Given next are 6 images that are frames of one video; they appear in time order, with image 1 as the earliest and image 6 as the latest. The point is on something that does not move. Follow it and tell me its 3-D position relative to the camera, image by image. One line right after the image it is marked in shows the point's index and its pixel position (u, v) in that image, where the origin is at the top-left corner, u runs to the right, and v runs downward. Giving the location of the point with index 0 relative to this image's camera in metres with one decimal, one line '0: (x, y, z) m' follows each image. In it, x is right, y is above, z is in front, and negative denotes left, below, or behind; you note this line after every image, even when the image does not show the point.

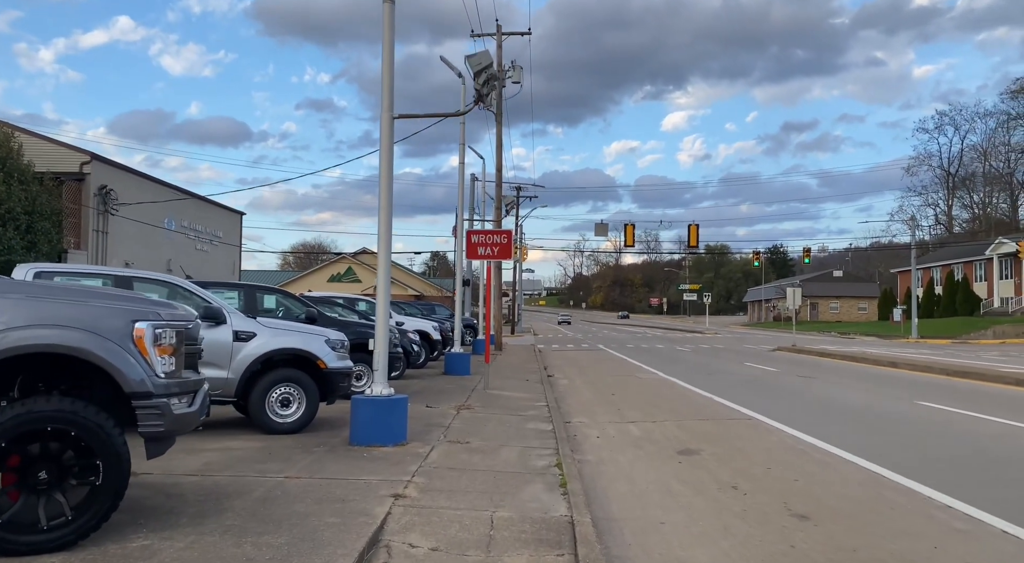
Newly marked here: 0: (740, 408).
0: (+4.1, -2.3, +14.3) m
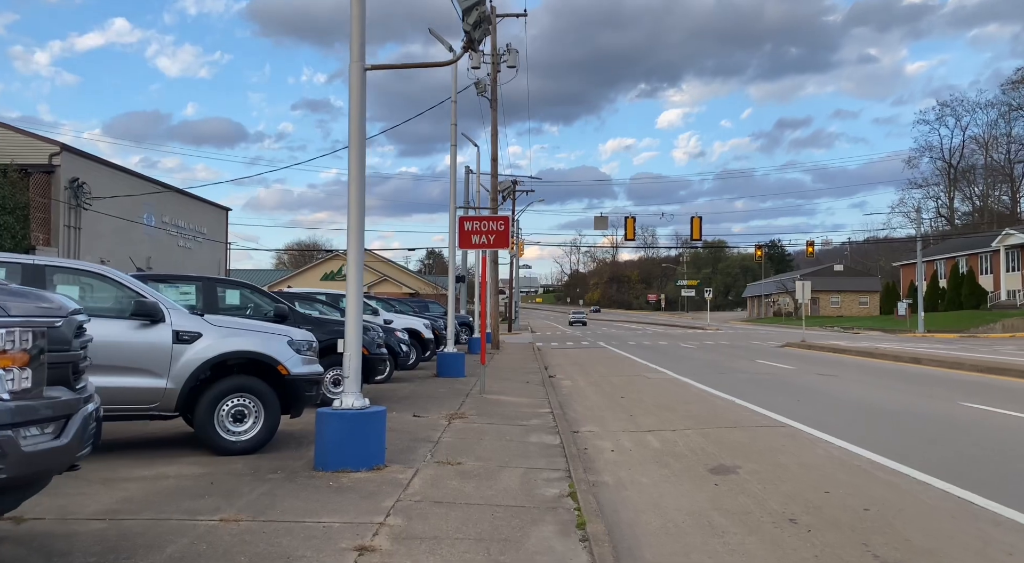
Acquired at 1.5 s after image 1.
0: (+4.1, -2.1, +12.7) m
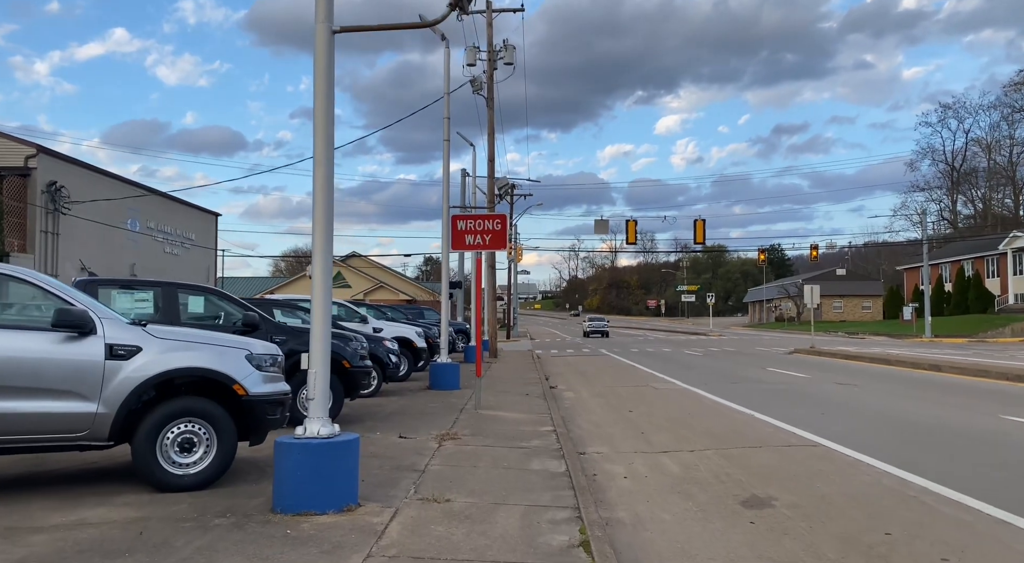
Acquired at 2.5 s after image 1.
0: (+4.1, -2.2, +11.5) m
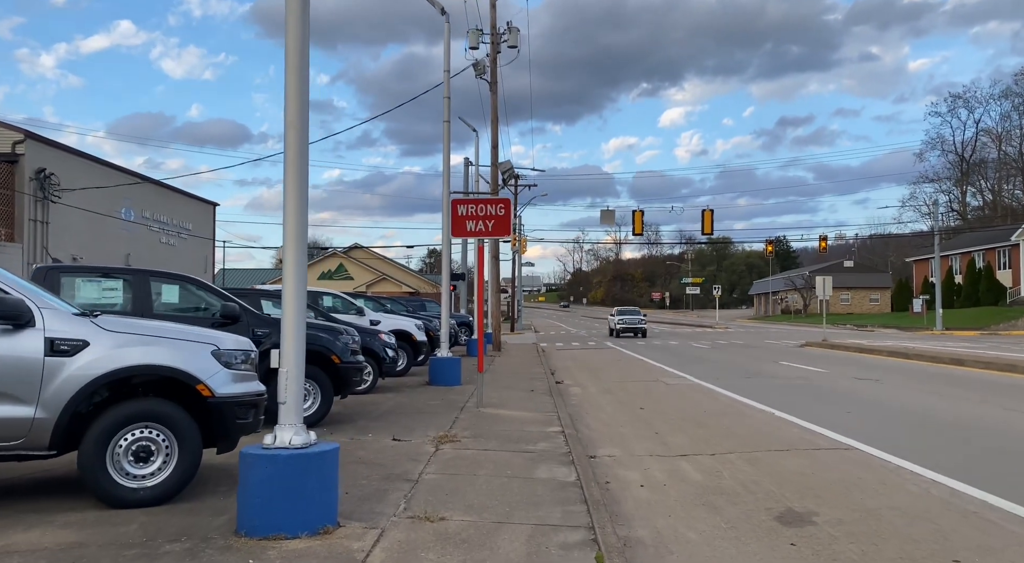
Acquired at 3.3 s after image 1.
0: (+4.1, -2.0, +10.6) m
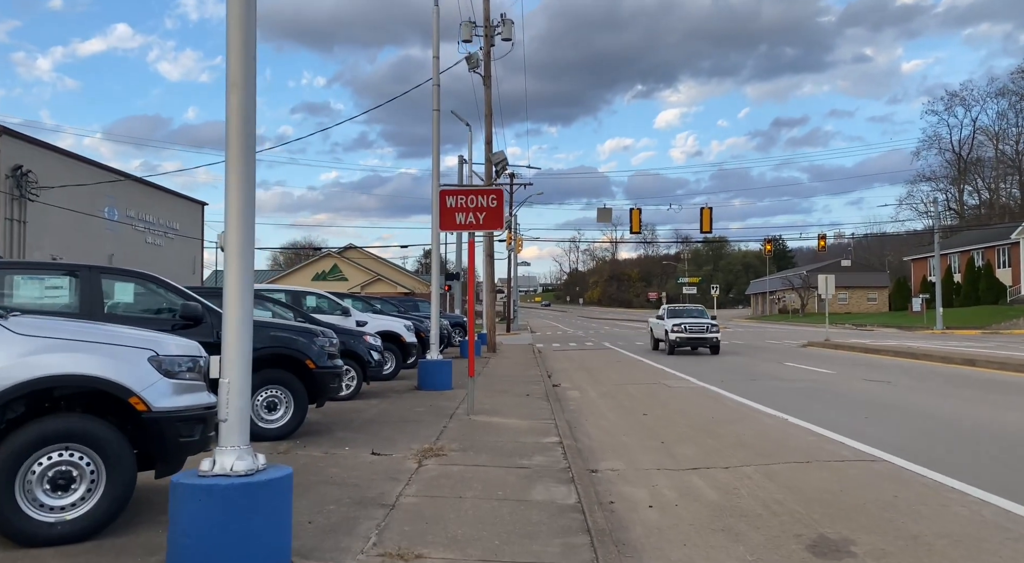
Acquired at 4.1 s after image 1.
0: (+4.1, -1.9, +9.7) m
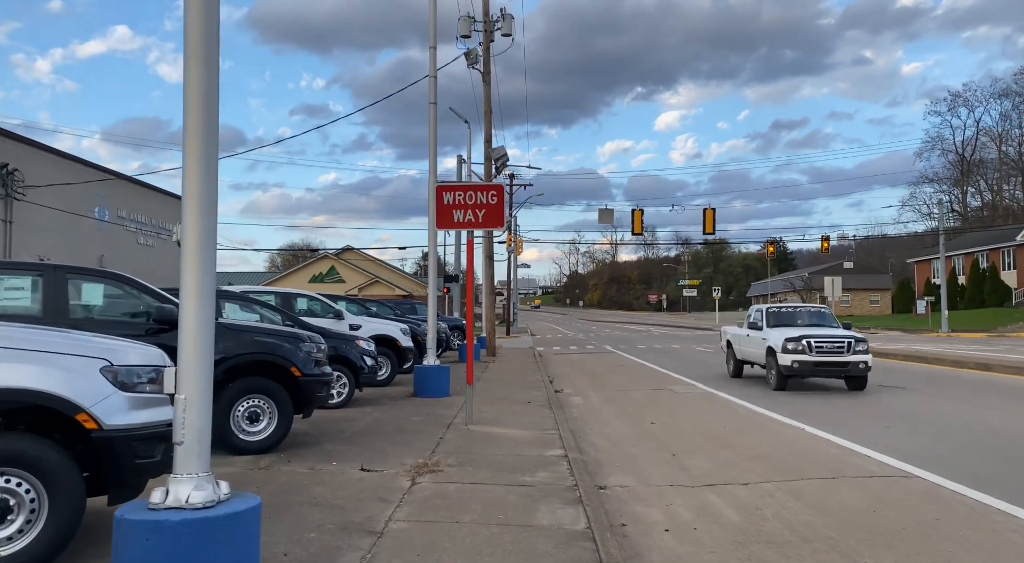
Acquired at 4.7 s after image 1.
0: (+4.1, -2.0, +9.1) m
